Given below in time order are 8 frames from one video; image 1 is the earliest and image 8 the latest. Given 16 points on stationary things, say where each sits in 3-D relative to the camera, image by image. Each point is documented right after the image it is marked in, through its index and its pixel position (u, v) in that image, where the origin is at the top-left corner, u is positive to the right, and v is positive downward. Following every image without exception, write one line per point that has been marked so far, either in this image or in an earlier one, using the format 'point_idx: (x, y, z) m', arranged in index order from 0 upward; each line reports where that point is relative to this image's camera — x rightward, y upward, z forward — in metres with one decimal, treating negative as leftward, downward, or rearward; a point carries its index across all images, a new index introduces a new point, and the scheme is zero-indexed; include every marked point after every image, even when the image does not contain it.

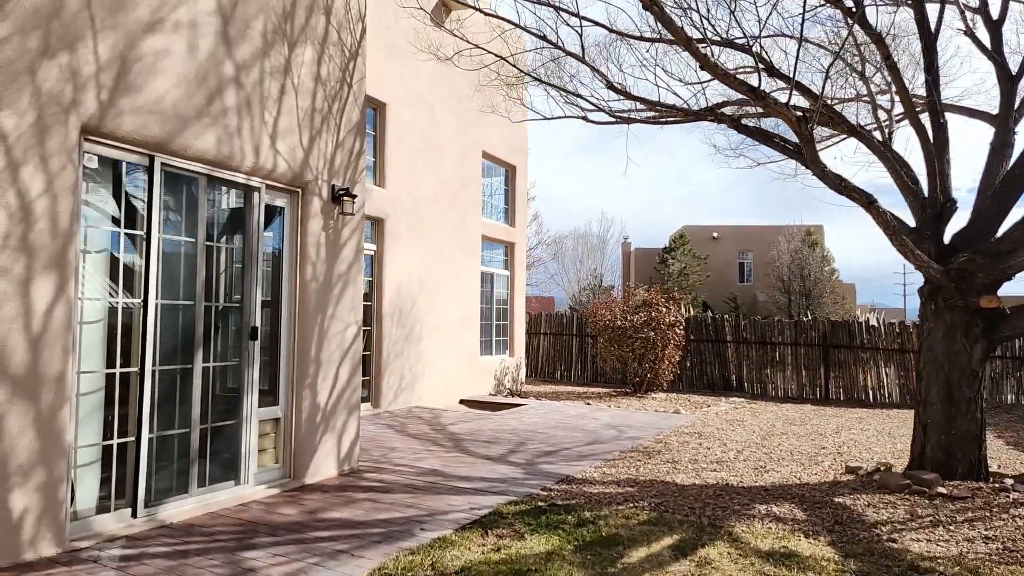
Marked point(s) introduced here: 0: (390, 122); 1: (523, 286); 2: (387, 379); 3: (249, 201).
0: (-1.5, +2.0, +8.1) m
1: (+0.1, +0.1, +11.4) m
2: (-1.5, -1.1, +8.0) m
3: (-1.6, +0.5, +4.0) m
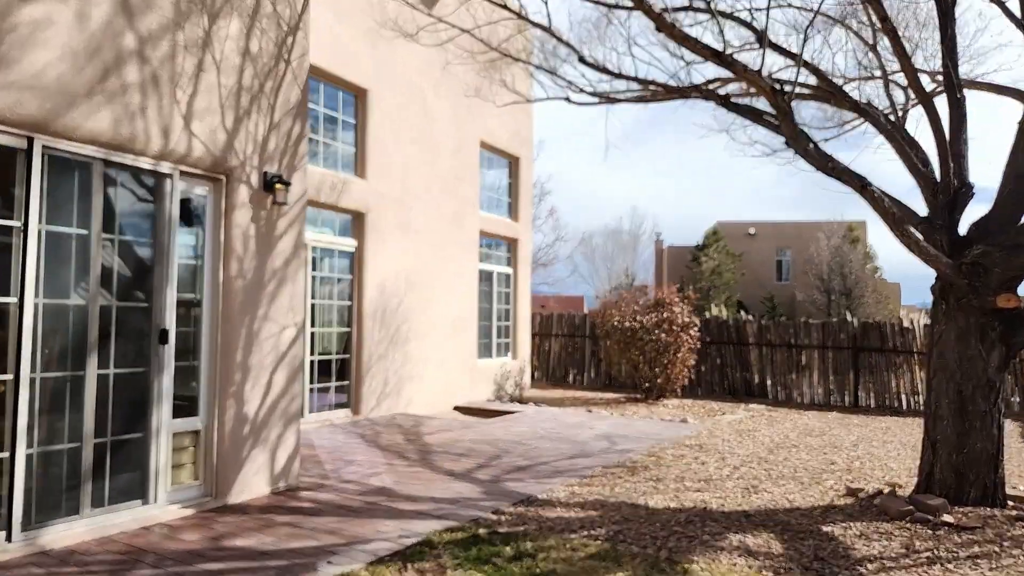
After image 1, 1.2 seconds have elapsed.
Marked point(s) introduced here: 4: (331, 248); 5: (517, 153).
0: (-1.6, +2.0, +7.7) m
1: (+0.2, +0.1, +10.9) m
2: (-1.6, -1.1, +7.6) m
3: (-1.9, +0.5, +3.6) m
4: (-1.9, +0.4, +7.2) m
5: (0.0, +2.1, +10.6) m
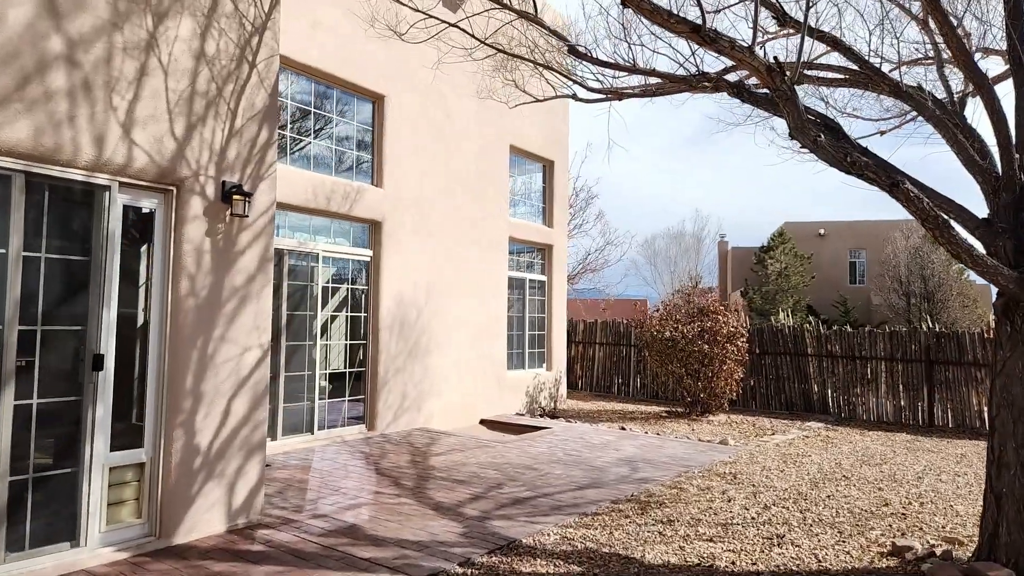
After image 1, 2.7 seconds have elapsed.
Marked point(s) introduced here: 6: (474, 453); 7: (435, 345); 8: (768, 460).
0: (-1.4, +1.9, +7.4) m
1: (+0.8, 0.0, +10.4) m
2: (-1.4, -1.2, +7.3) m
3: (-2.1, +0.4, +3.3) m
4: (-1.7, +0.3, +6.9) m
5: (+0.6, +2.0, +10.1) m
6: (-0.4, -1.5, +6.3) m
7: (-0.9, -0.7, +8.0) m
8: (+2.6, -1.7, +6.7) m
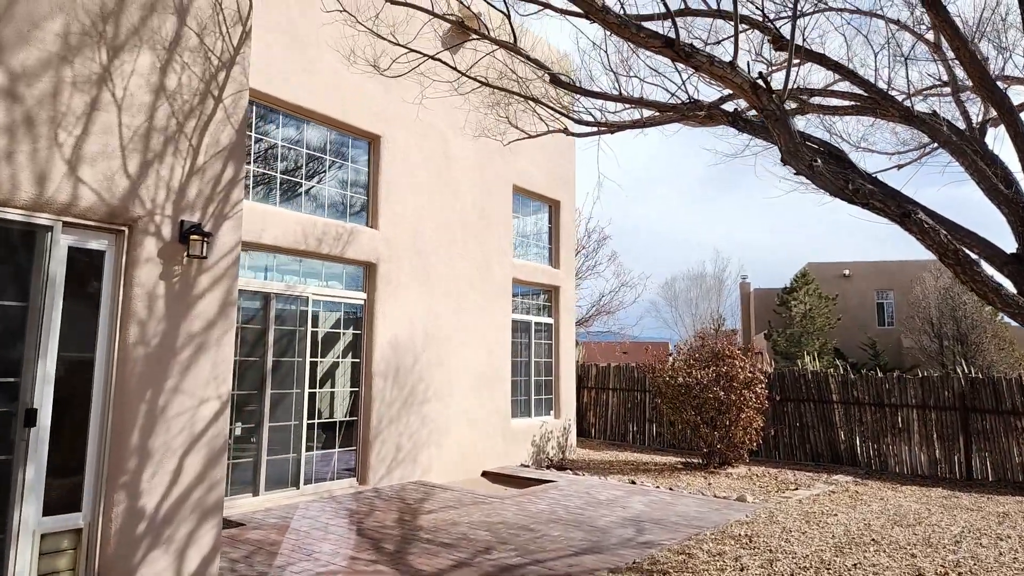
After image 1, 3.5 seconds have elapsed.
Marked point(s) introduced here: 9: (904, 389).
0: (-1.4, +1.4, +7.2) m
1: (+0.9, -0.7, +10.0) m
2: (-1.4, -1.7, +6.9) m
3: (-2.2, +0.2, +3.1) m
4: (-1.7, -0.1, +6.7) m
5: (+0.6, +1.4, +9.9) m
6: (-0.4, -1.9, +5.9) m
7: (-0.9, -1.2, +7.6) m
8: (+2.6, -2.1, +6.2) m
9: (+5.7, -1.5, +9.7) m
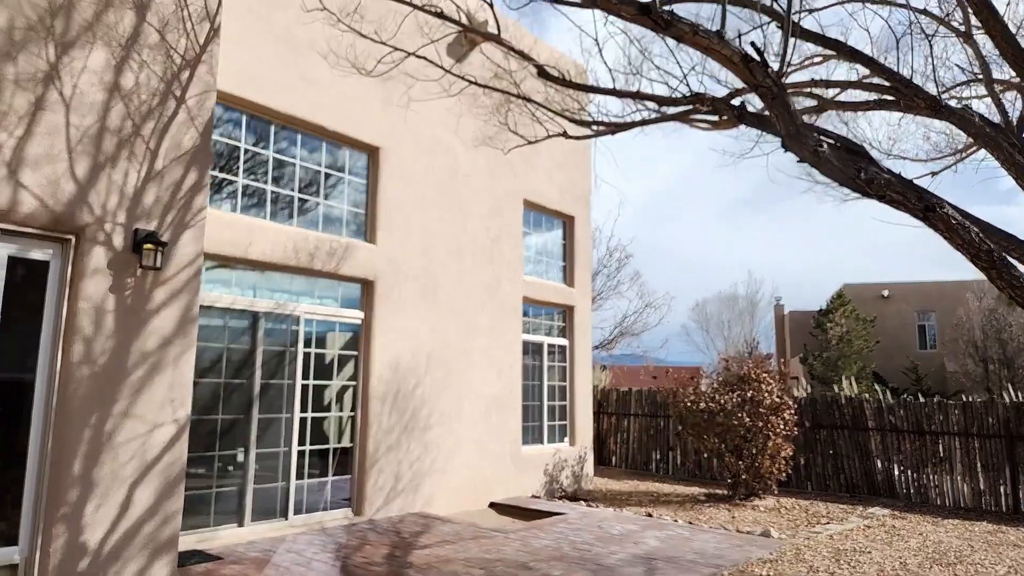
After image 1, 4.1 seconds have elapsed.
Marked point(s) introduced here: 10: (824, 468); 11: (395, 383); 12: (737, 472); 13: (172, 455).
0: (-1.3, +1.2, +6.9) m
1: (+1.1, -1.0, +9.6) m
2: (-1.3, -1.8, +6.5) m
3: (-2.3, +0.1, +2.9) m
4: (-1.7, -0.3, +6.4) m
5: (+0.8, +1.1, +9.6) m
6: (-0.4, -2.1, +5.5) m
7: (-0.8, -1.4, +7.3) m
8: (+2.6, -2.3, +5.7) m
9: (+5.8, -1.7, +9.0) m
10: (+4.6, -2.7, +10.0) m
11: (-1.2, -1.0, +6.8) m
12: (+2.9, -2.4, +8.7) m
13: (-1.7, -0.8, +3.4) m
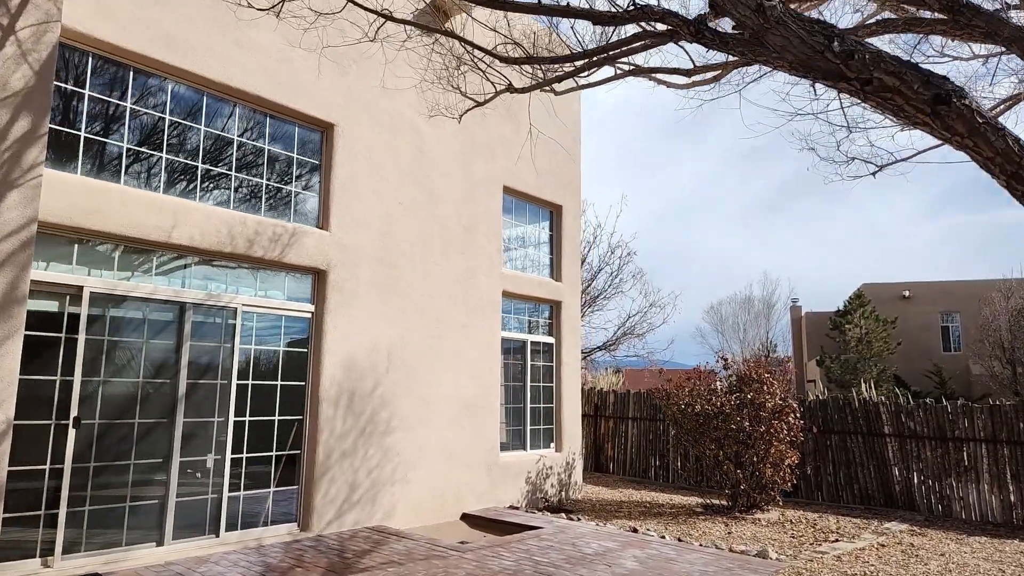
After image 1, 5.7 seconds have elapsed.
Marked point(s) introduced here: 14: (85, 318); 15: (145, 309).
0: (-1.6, +1.3, +6.3) m
1: (+0.8, -0.9, +8.9) m
2: (-1.6, -1.8, +5.9) m
3: (-2.7, +0.3, +2.3) m
4: (-2.0, -0.2, +5.7) m
5: (+0.6, +1.2, +8.9) m
6: (-0.7, -2.0, +4.8) m
7: (-1.1, -1.3, +6.6) m
8: (+2.2, -2.2, +4.9) m
9: (+5.6, -1.6, +8.2) m
10: (+4.4, -2.6, +9.1) m
11: (-1.5, -0.9, +6.1) m
12: (+2.6, -2.3, +7.9) m
13: (-2.1, -0.7, +2.7) m
14: (-2.9, -0.2, +4.6) m
15: (-2.7, -0.2, +5.0) m
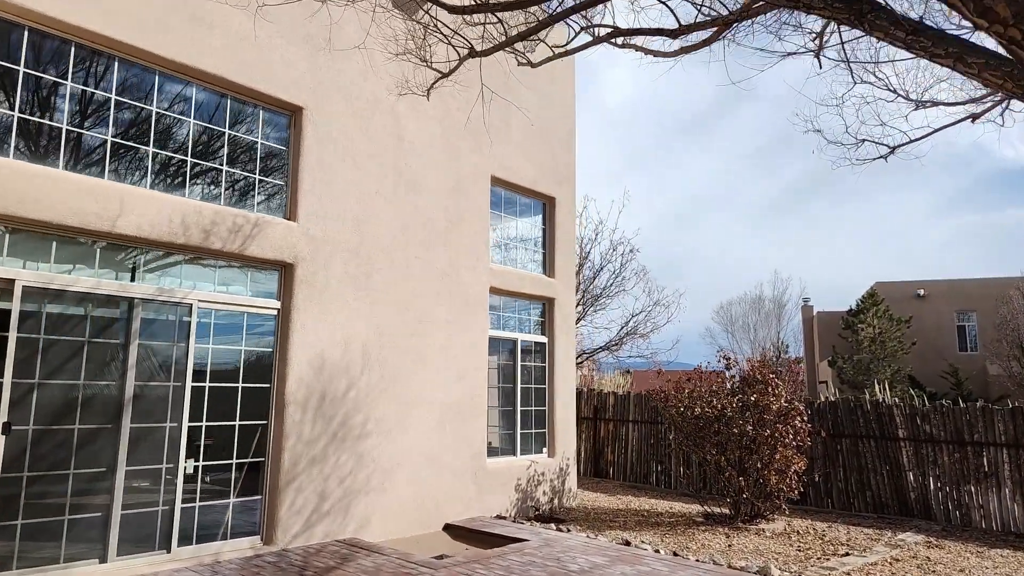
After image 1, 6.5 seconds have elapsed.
0: (-1.8, +1.4, +5.9) m
1: (+0.7, -0.9, +8.4) m
2: (-1.8, -1.7, +5.5) m
3: (-3.0, +0.3, +1.9) m
4: (-2.2, -0.2, +5.3) m
5: (+0.5, +1.2, +8.4) m
6: (-0.9, -1.9, +4.3) m
7: (-1.3, -1.3, +6.2) m
8: (+2.1, -2.1, +4.4) m
9: (+5.5, -1.5, +7.7) m
10: (+4.3, -2.5, +8.6) m
11: (-1.6, -0.8, +5.7) m
12: (+2.5, -2.2, +7.4) m
13: (-2.3, -0.7, +2.3) m
14: (-3.1, -0.2, +4.3) m
15: (-2.9, -0.1, +4.6) m
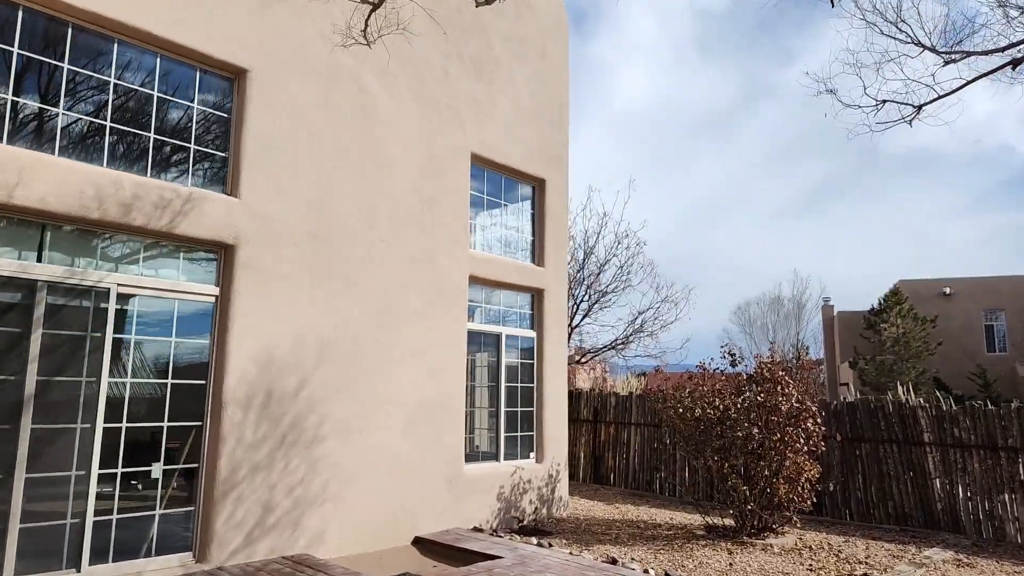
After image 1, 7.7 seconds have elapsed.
0: (-2.0, +1.5, +5.3) m
1: (+0.6, -0.8, +7.8) m
2: (-2.0, -1.6, +4.8) m
3: (-3.3, +0.4, +1.3) m
4: (-2.4, -0.1, +4.7) m
5: (+0.3, +1.3, +7.7) m
6: (-1.1, -1.8, +3.7) m
7: (-1.5, -1.2, +5.5) m
8: (+1.8, -2.0, +3.7) m
9: (+5.3, -1.4, +6.9) m
10: (+4.2, -2.4, +7.8) m
11: (-1.9, -0.7, +5.1) m
12: (+2.3, -2.1, +6.7) m
13: (-2.6, -0.5, +1.7) m
14: (-3.4, 0.0, +3.7) m
15: (-3.2, 0.0, +4.0) m
